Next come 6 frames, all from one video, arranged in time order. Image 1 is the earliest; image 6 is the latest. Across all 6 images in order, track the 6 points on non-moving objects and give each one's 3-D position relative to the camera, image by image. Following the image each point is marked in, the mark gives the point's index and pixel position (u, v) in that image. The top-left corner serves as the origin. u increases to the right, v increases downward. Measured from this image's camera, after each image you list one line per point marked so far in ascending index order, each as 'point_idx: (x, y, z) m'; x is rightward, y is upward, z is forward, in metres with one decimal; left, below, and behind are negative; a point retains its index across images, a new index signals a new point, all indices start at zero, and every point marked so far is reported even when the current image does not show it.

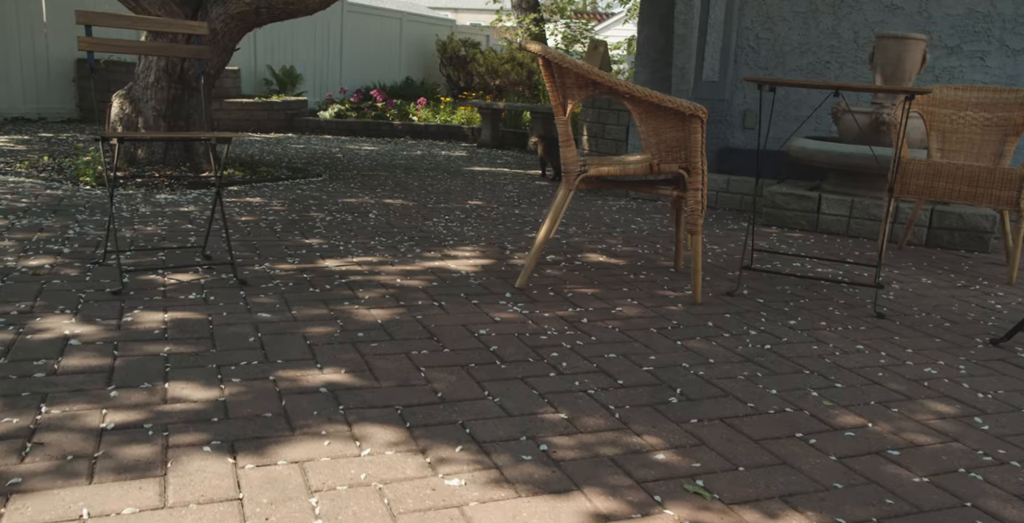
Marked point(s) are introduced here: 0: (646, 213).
0: (+0.9, +0.4, +7.1) m
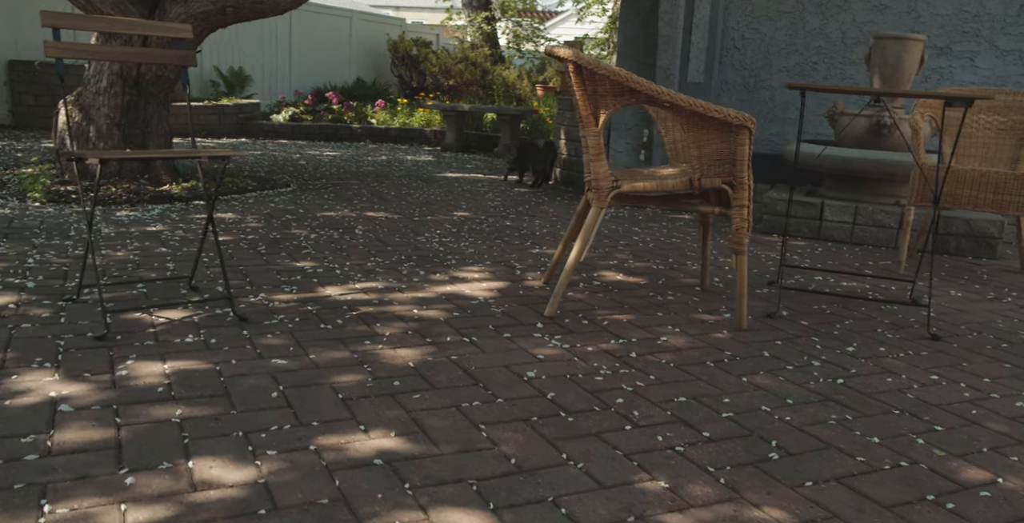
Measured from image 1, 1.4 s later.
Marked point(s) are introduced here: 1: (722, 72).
0: (+0.8, +0.3, +6.7) m
1: (+1.6, +1.4, +7.8) m
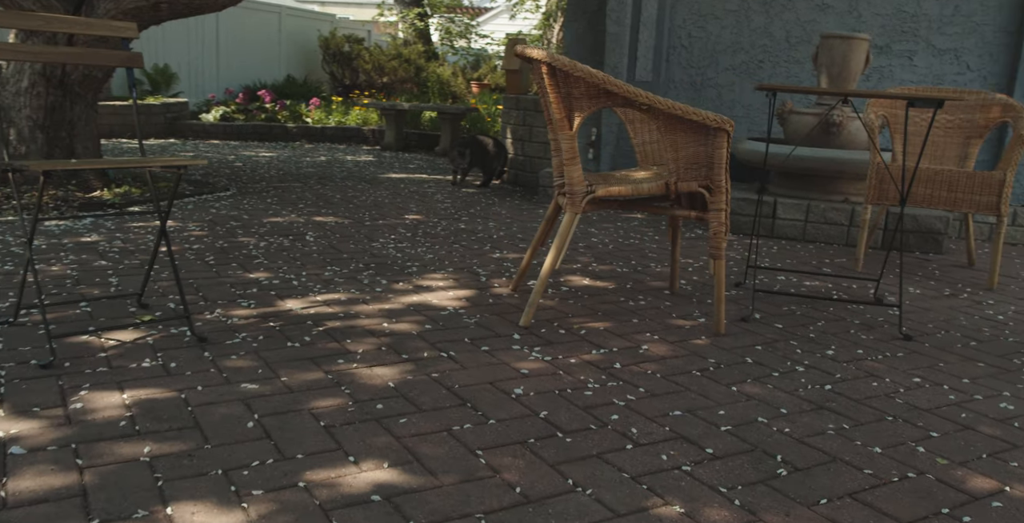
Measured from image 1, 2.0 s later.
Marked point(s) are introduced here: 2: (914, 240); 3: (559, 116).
0: (+0.5, +0.3, +6.5) m
1: (+1.2, +1.5, +7.8) m
2: (+2.6, +0.1, +6.6) m
3: (+0.2, +0.5, +3.9) m
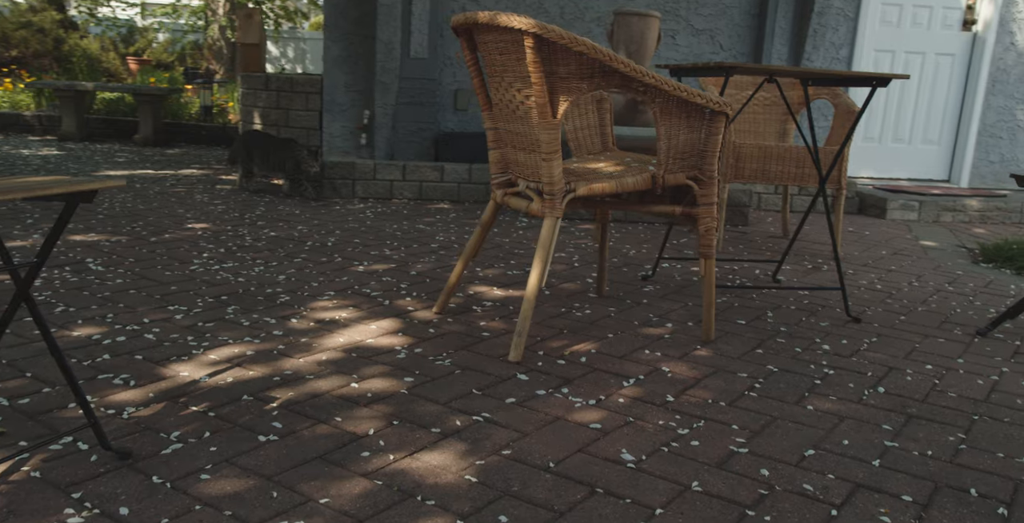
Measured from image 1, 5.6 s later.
0: (-0.6, +0.3, +5.6) m
1: (-0.5, +1.5, +7.0) m
2: (+1.3, +0.3, +6.5) m
3: (+0.1, +0.5, +3.1) m
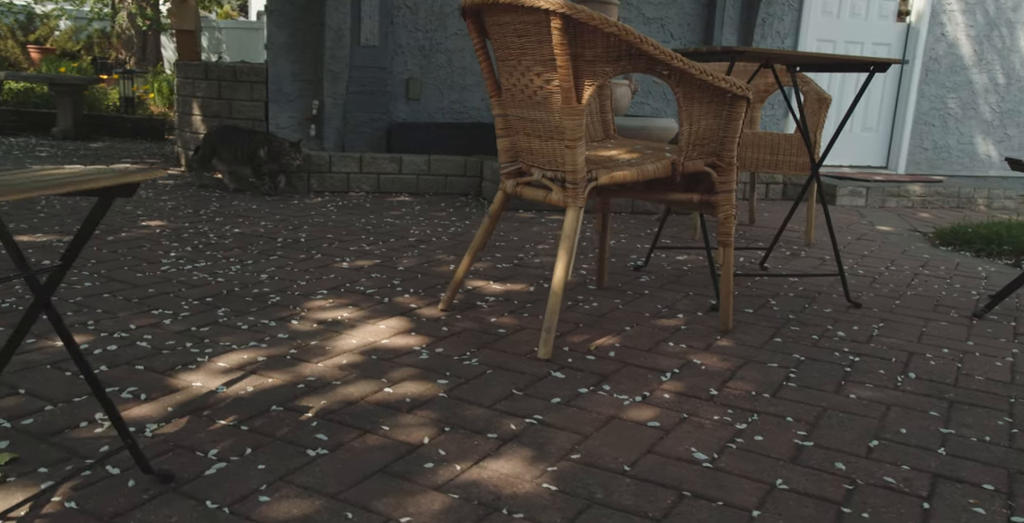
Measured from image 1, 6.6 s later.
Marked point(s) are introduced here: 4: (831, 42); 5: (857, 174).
0: (-0.8, +0.3, +5.4) m
1: (-0.9, +1.5, +6.8) m
2: (+1.0, +0.4, +6.4) m
3: (+0.2, +0.5, +2.9) m
4: (+2.4, +1.6, +7.5) m
5: (+2.6, +0.7, +7.6) m
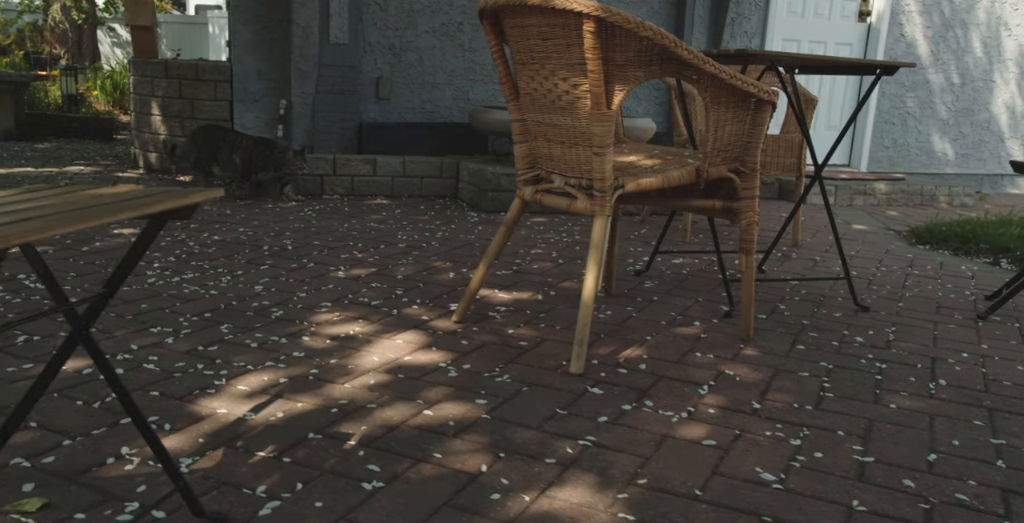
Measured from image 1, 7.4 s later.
0: (-0.9, +0.3, +5.2) m
1: (-1.1, +1.5, +6.6) m
2: (+0.9, +0.4, +6.4) m
3: (+0.2, +0.5, +2.8) m
4: (+2.1, +1.6, +7.5) m
5: (+2.3, +0.7, +7.6) m
